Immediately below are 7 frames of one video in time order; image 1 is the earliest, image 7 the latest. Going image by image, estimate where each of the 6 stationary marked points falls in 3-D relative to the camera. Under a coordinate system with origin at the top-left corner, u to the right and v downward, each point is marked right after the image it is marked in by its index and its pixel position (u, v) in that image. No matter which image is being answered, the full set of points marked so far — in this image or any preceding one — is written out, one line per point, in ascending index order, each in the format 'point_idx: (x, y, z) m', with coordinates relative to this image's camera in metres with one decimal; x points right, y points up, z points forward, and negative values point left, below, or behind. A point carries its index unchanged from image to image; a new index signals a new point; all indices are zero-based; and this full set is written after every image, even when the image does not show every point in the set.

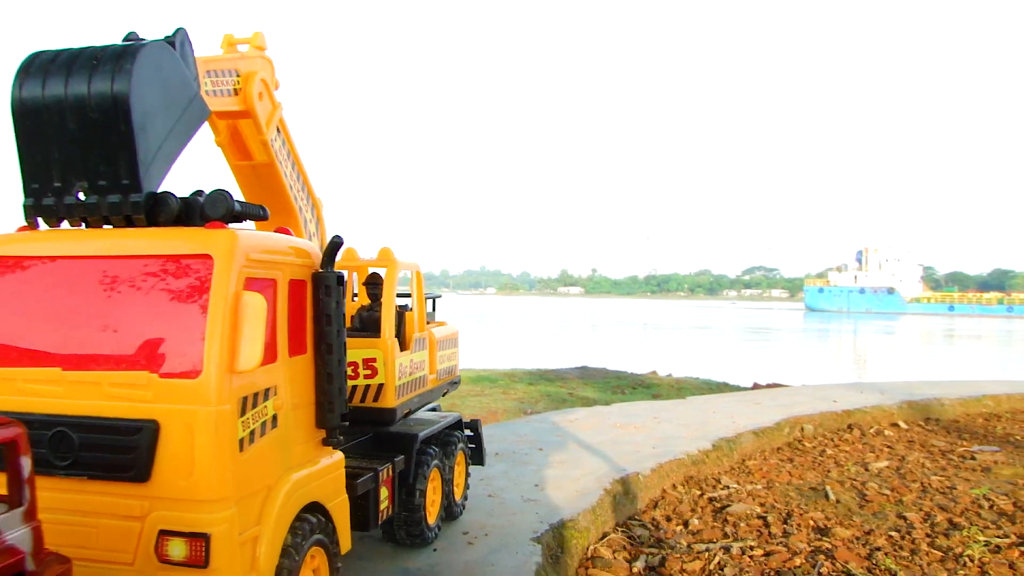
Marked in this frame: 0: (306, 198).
0: (-0.9, +0.4, +5.0) m
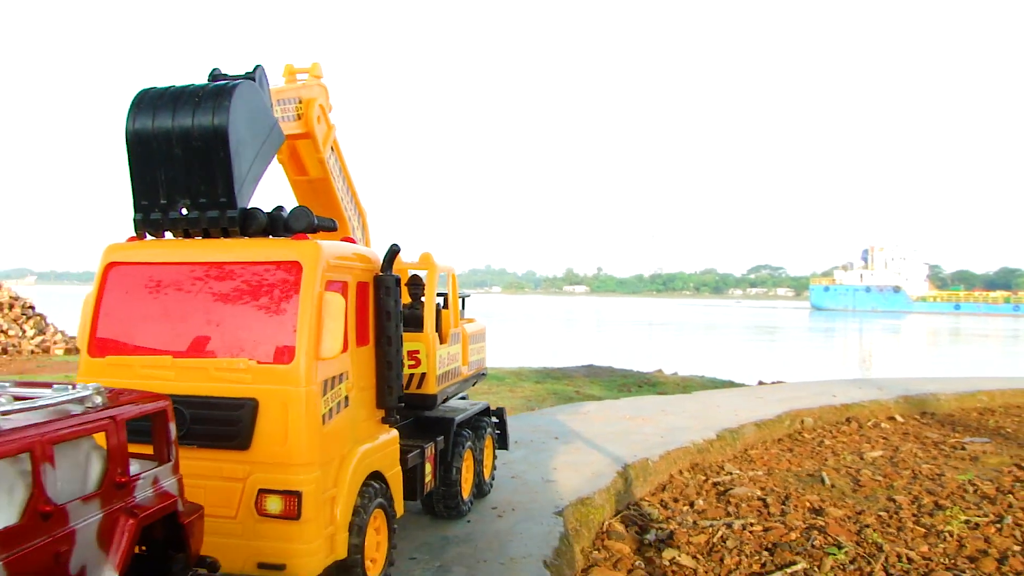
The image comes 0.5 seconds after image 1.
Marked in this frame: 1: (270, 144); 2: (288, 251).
0: (-0.8, +0.4, +5.6) m
1: (-0.9, +0.5, +4.2) m
2: (-0.7, +0.1, +3.7) m
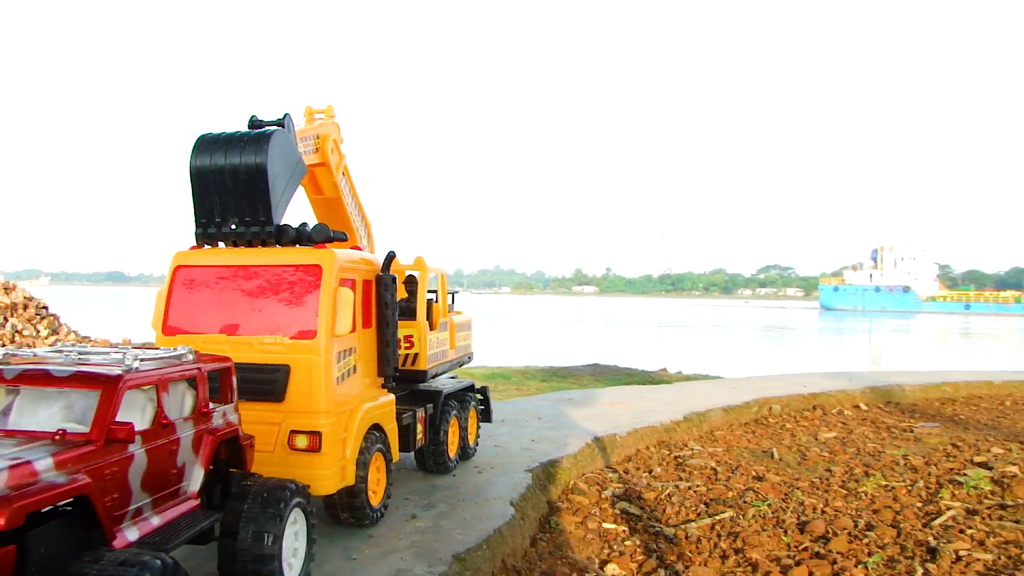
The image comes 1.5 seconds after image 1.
0: (-0.9, +0.4, +6.9) m
1: (-1.1, +0.6, +5.5) m
2: (-0.9, +0.1, +5.0) m
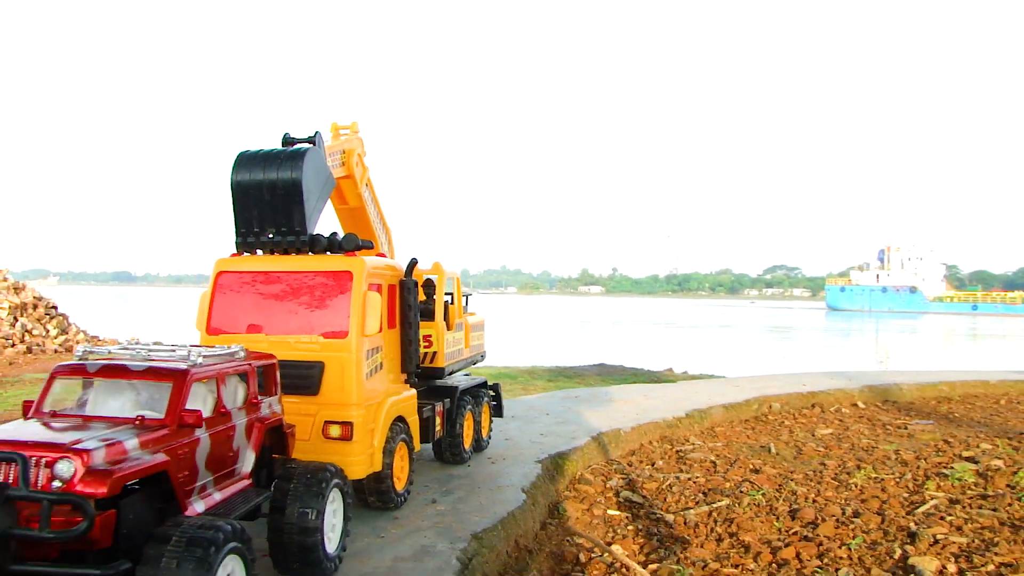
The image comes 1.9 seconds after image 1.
0: (-0.9, +0.4, +7.4) m
1: (-1.0, +0.5, +6.0) m
2: (-0.8, +0.1, +5.5) m
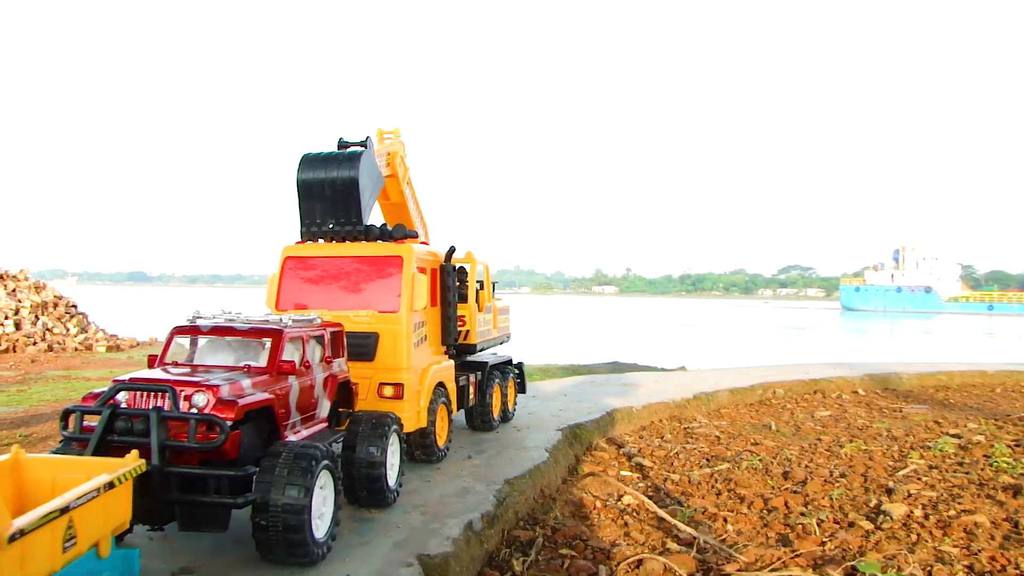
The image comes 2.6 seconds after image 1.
0: (-0.7, +0.5, +8.4) m
1: (-0.8, +0.6, +7.0) m
2: (-0.7, +0.2, +6.5) m
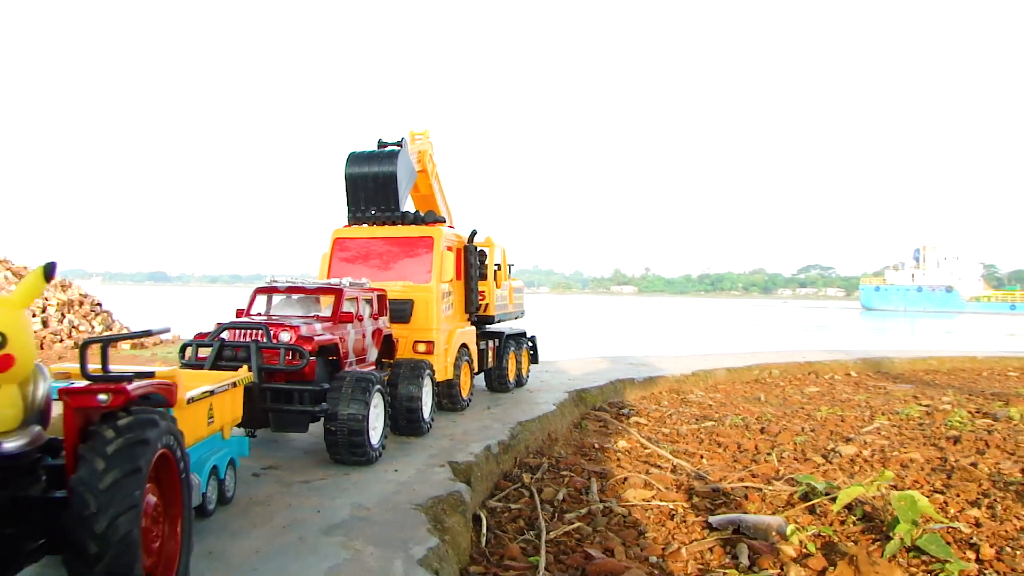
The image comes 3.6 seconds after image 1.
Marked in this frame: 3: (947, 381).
0: (-0.6, +0.7, +9.7) m
1: (-0.7, +0.8, +8.3) m
2: (-0.6, +0.4, +7.8) m
3: (+6.6, -1.4, +17.1) m
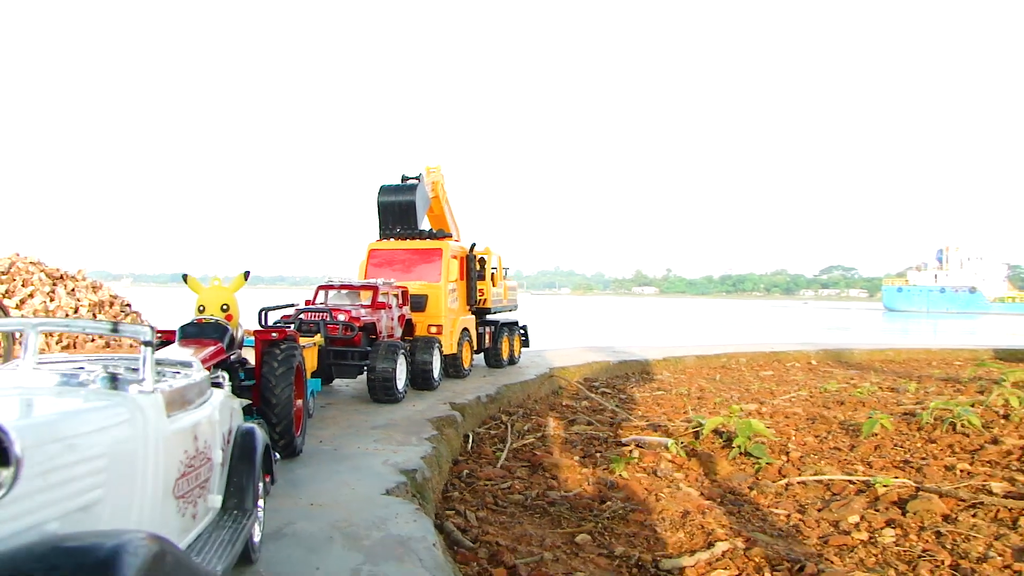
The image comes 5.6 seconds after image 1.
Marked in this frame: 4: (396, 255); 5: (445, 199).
0: (-0.6, +0.7, +12.4) m
1: (-0.8, +0.8, +11.0) m
2: (-0.7, +0.4, +10.5) m
3: (+6.7, -1.4, +19.8) m
4: (-1.1, +0.3, +10.7) m
5: (-0.7, +0.9, +12.0) m
